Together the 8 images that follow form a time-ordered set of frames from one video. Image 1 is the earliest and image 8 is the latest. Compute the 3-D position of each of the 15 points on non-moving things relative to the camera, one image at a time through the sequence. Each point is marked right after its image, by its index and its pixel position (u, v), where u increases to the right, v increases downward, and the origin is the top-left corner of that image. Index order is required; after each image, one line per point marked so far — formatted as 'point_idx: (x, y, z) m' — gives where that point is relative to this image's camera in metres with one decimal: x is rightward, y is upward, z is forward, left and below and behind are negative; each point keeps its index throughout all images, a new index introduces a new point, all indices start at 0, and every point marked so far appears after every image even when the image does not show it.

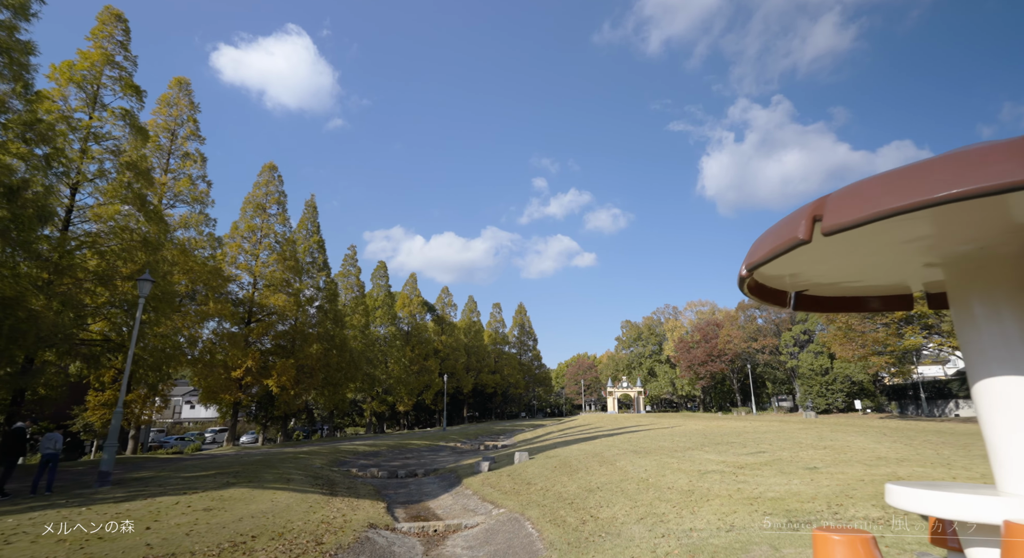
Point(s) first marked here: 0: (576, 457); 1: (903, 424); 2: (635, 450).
0: (+1.8, -5.0, +14.7) m
1: (+13.1, -4.9, +17.7) m
2: (+3.4, -4.8, +14.7) m
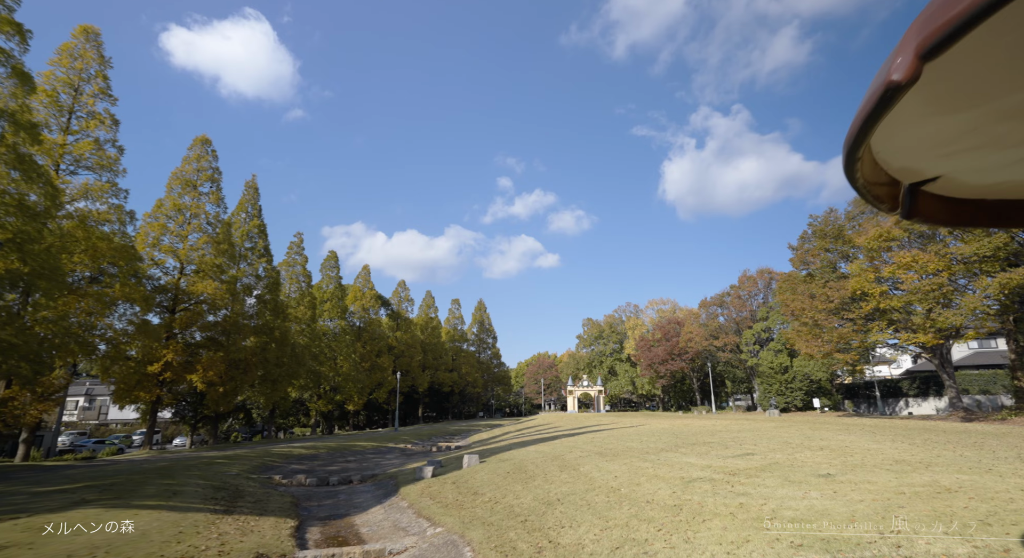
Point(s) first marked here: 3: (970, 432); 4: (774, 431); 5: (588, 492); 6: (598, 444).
0: (+0.6, -4.4, +12.8) m
1: (+11.6, -4.5, +16.5) m
2: (+2.2, -4.3, +12.9) m
3: (+10.7, -3.6, +12.3) m
4: (+7.3, -4.3, +14.6) m
5: (+1.2, -3.5, +8.6) m
6: (+2.4, -4.7, +14.8) m
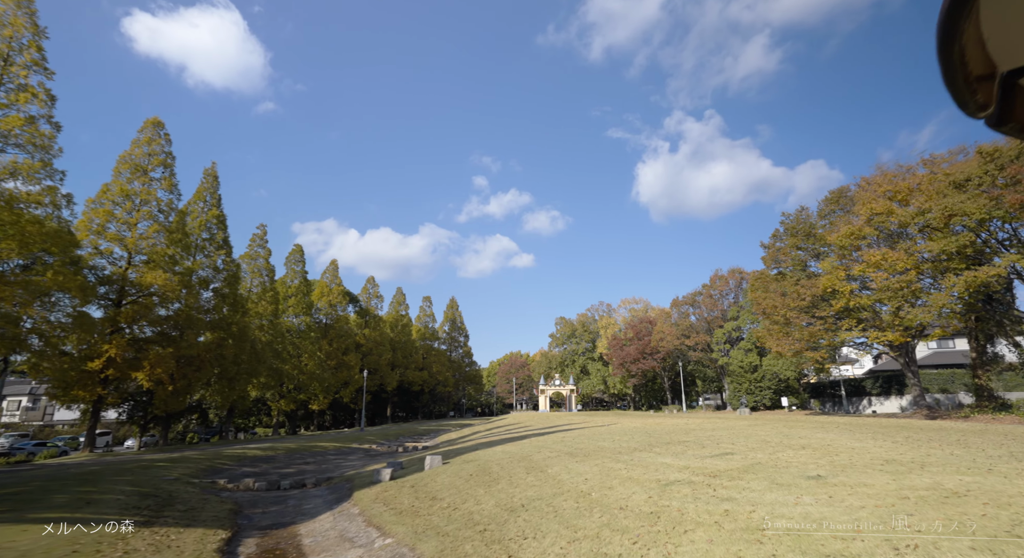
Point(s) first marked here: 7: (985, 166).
0: (-0.2, -4.2, +12.0) m
1: (+10.6, -4.4, +16.3) m
2: (+1.4, -4.0, +12.2) m
3: (+9.9, -3.5, +12.0) m
4: (+6.4, -4.1, +14.1) m
5: (+0.6, -3.2, +7.8) m
6: (+1.5, -4.4, +14.0) m
7: (+17.8, +4.3, +19.7) m
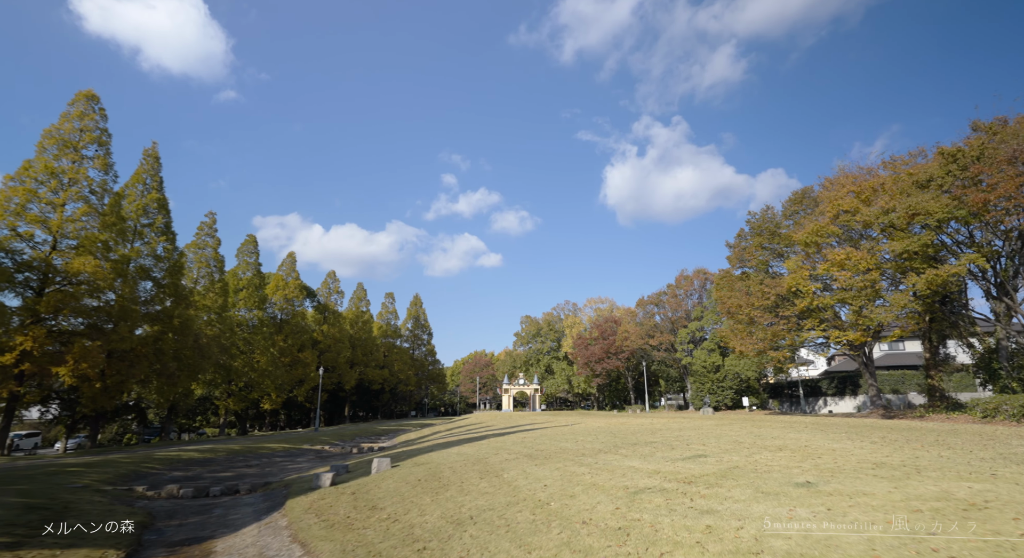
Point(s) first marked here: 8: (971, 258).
0: (-1.2, -3.9, +11.0) m
1: (+9.4, -4.3, +15.9) m
2: (+0.4, -3.7, +11.2) m
3: (+9.0, -3.3, +11.6) m
4: (+5.3, -3.9, +13.5) m
5: (0.0, -3.0, +6.8) m
6: (+0.4, -4.2, +13.1) m
7: (+16.5, +4.3, +19.8) m
8: (+17.3, +0.8, +19.7) m
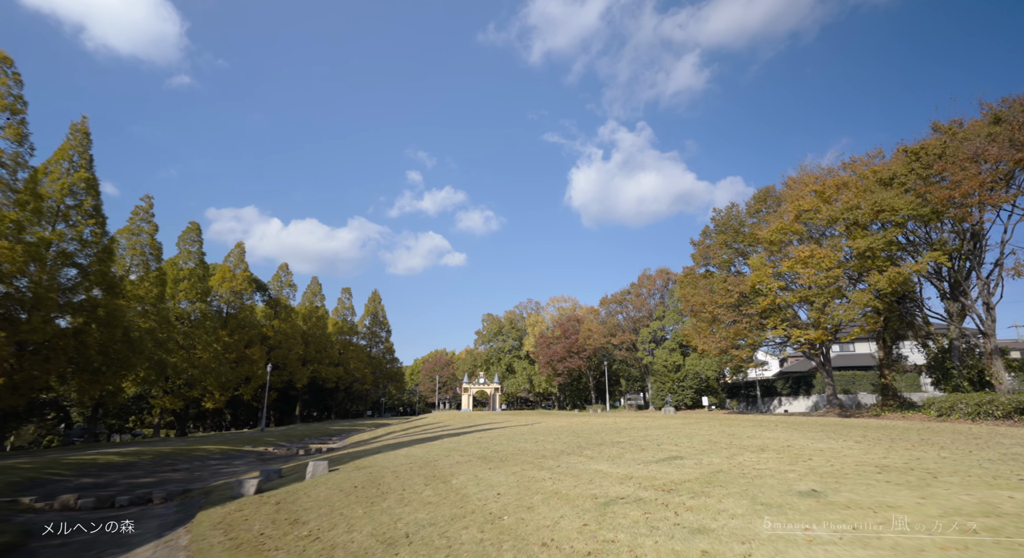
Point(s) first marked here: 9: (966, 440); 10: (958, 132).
0: (-2.1, -3.5, +9.7) m
1: (+8.1, -4.1, +15.4) m
2: (-0.5, -3.4, +10.1) m
3: (+8.0, -3.1, +11.1) m
4: (+4.2, -3.6, +12.7) m
5: (-0.6, -2.6, +5.7) m
6: (-0.6, -3.8, +12.0) m
7: (+15.1, +4.4, +19.7) m
8: (+15.9, +0.8, +19.7) m
9: (+7.1, -2.5, +8.1) m
10: (+16.3, +5.4, +19.1) m
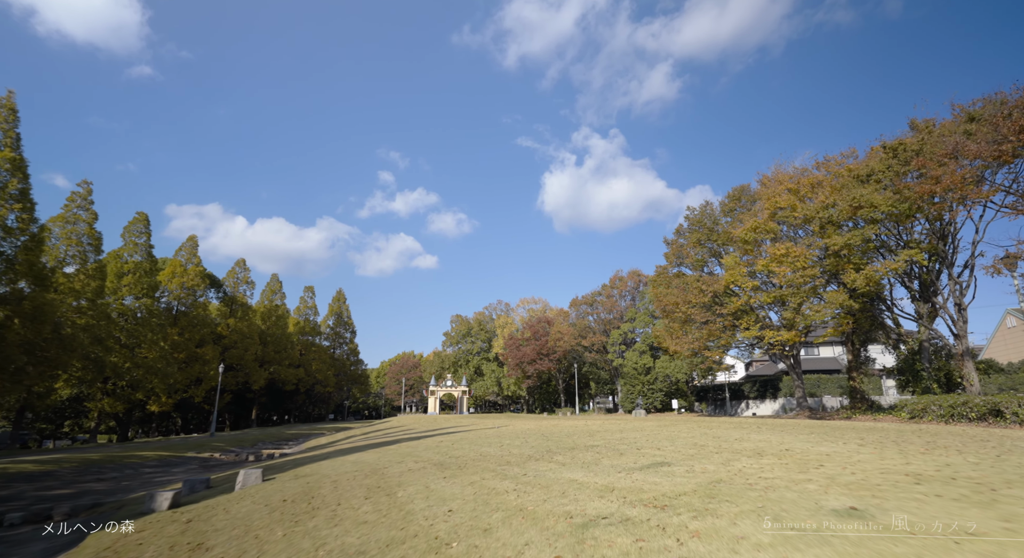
0: (-2.7, -3.2, +8.4) m
1: (+7.2, -3.9, +14.6) m
2: (-1.2, -3.1, +8.9) m
3: (+7.3, -3.0, +10.3) m
4: (+3.4, -3.4, +11.8) m
5: (-1.0, -2.3, +4.5) m
6: (-1.4, -3.5, +10.8) m
7: (+14.0, +4.4, +19.4) m
8: (+14.7, +0.9, +19.4) m
9: (+6.5, -2.3, +7.3) m
10: (+15.2, +5.4, +18.8) m
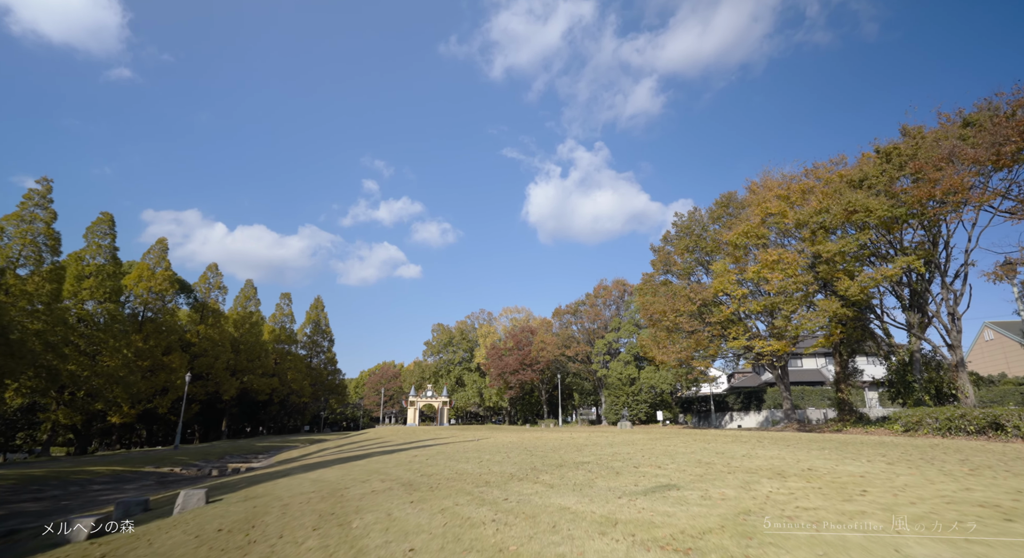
0: (-3.0, -3.1, +7.3) m
1: (+6.7, -4.0, +13.8) m
2: (-1.5, -3.0, +7.8) m
3: (+7.0, -3.0, +9.5) m
4: (+3.0, -3.4, +10.8) m
5: (-1.2, -2.1, +3.4) m
6: (-1.8, -3.5, +9.7) m
7: (+13.4, +4.1, +18.9) m
8: (+14.1, +0.6, +18.9) m
9: (+6.3, -2.3, +6.5) m
10: (+14.7, +5.1, +18.4) m
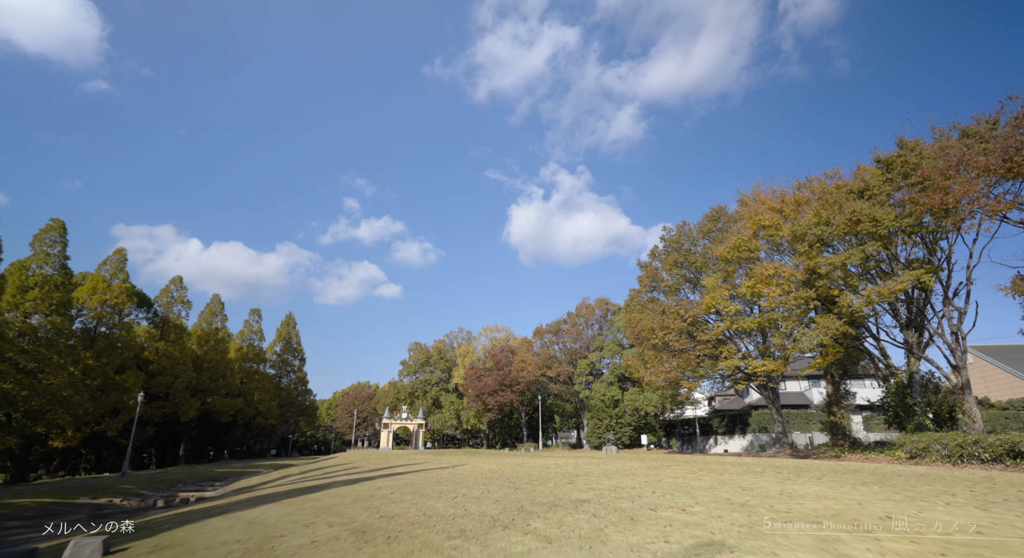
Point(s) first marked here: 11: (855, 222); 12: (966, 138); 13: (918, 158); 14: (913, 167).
0: (-3.2, -2.9, +5.6) m
1: (+6.2, -4.3, +12.3) m
2: (-1.7, -2.9, +6.1) m
3: (+6.7, -3.1, +8.1) m
4: (+2.7, -3.5, +9.3) m
5: (-1.2, -1.8, +1.8) m
6: (-2.0, -3.5, +8.0) m
7: (+12.8, +3.6, +18.1) m
8: (+13.5, 0.0, +17.9) m
9: (+6.1, -2.2, +5.2) m
10: (+14.2, +4.6, +17.7) m
11: (+11.7, +1.8, +17.9) m
12: (+14.7, +4.6, +17.1) m
13: (+13.4, +4.0, +17.3) m
14: (+13.3, +3.6, +17.5) m
